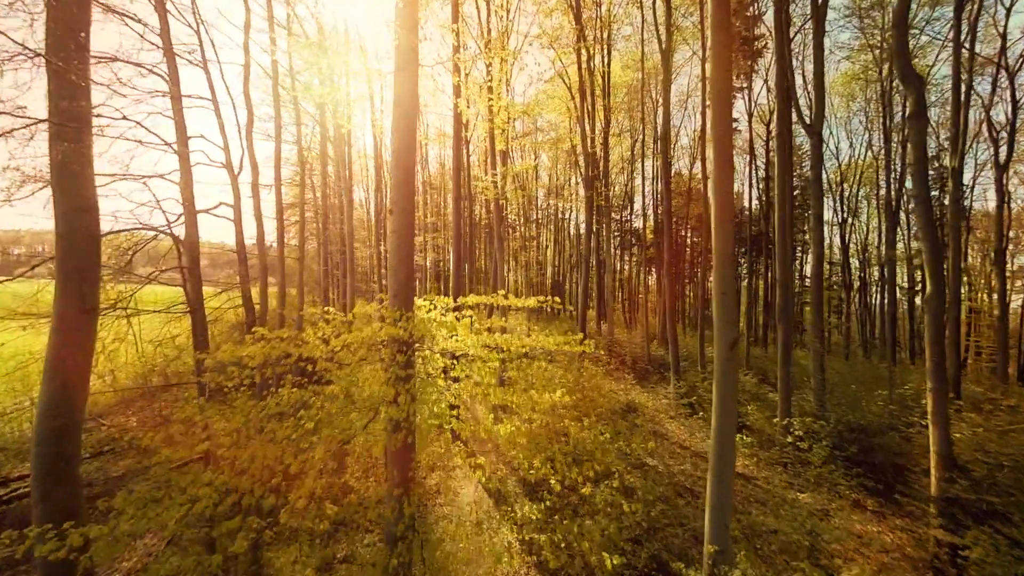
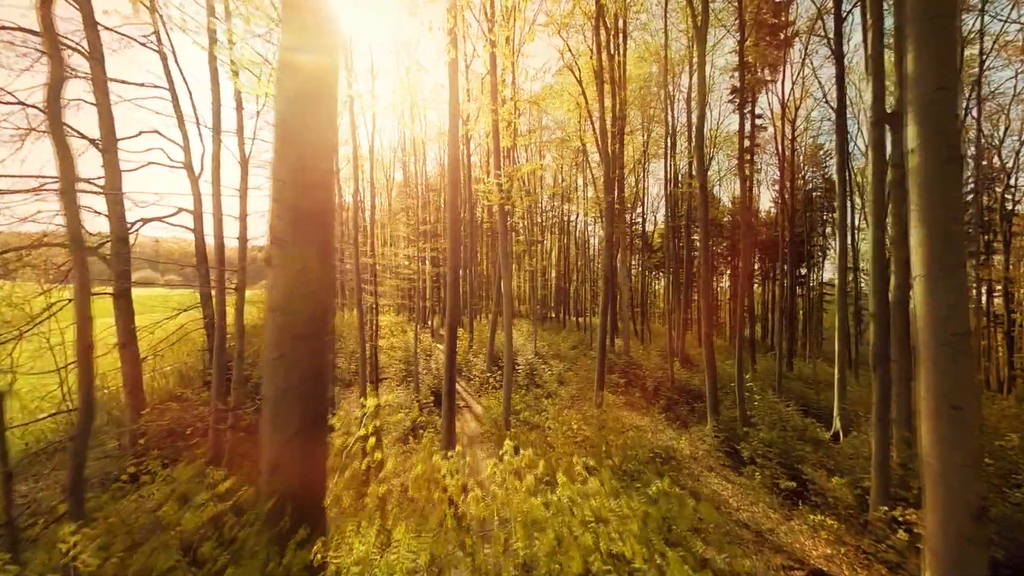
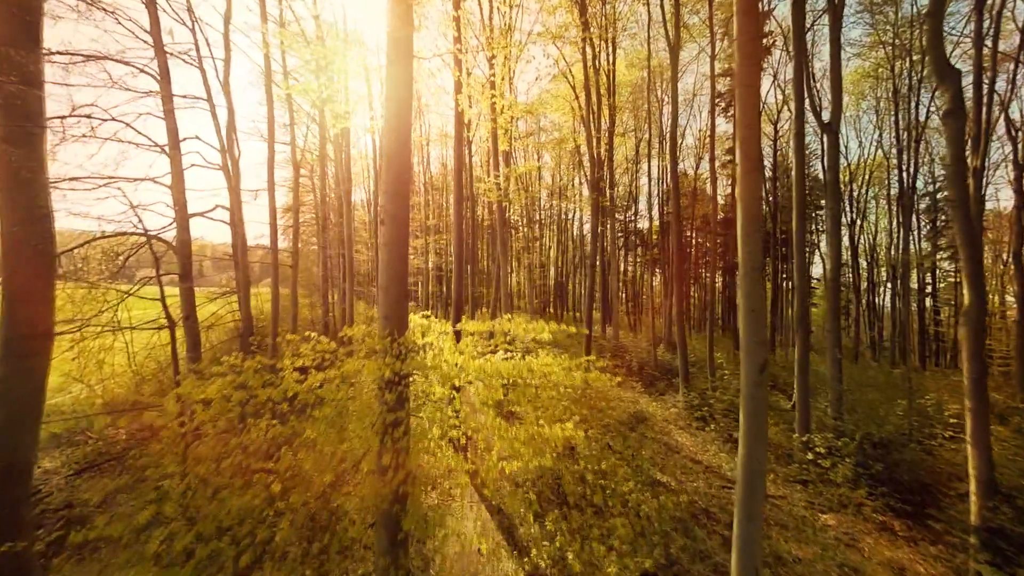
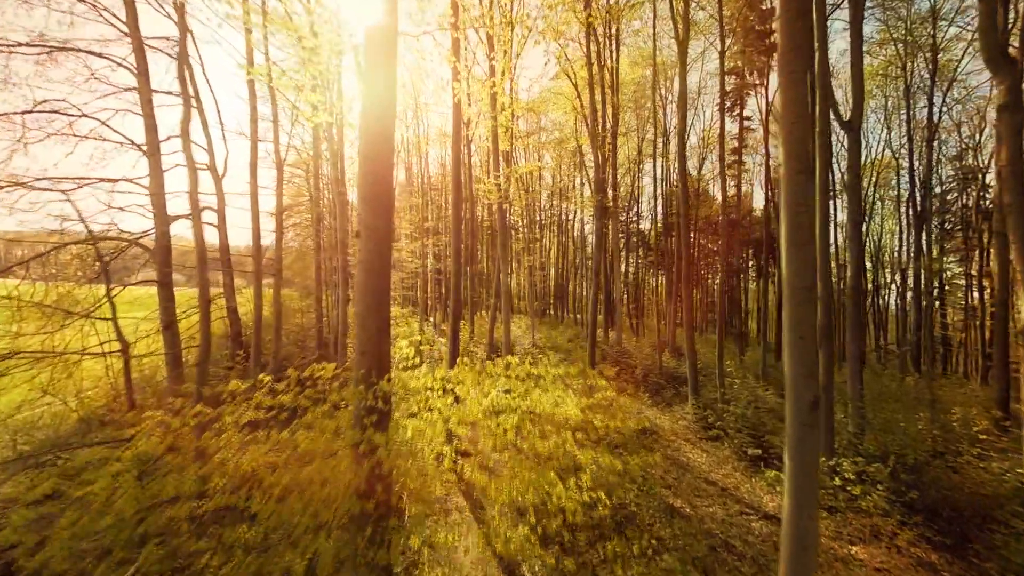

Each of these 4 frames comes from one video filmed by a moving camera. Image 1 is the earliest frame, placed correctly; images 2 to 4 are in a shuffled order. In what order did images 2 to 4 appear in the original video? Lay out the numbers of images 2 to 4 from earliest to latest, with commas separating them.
3, 4, 2
